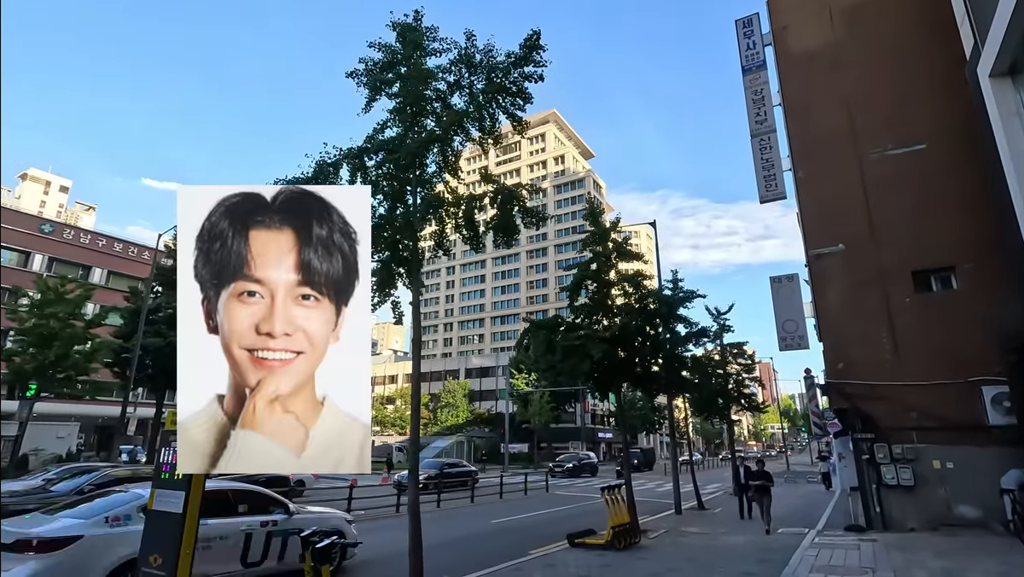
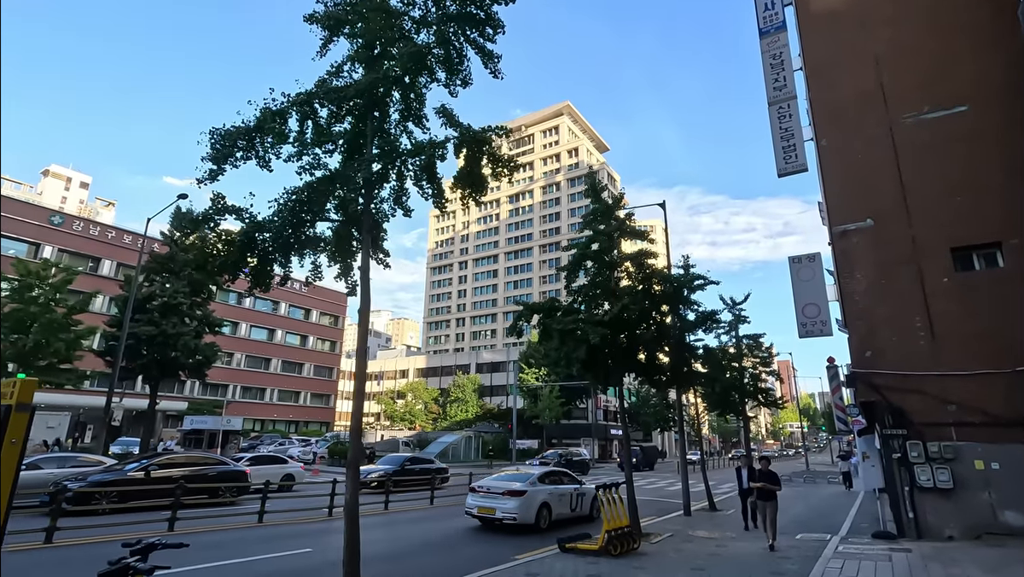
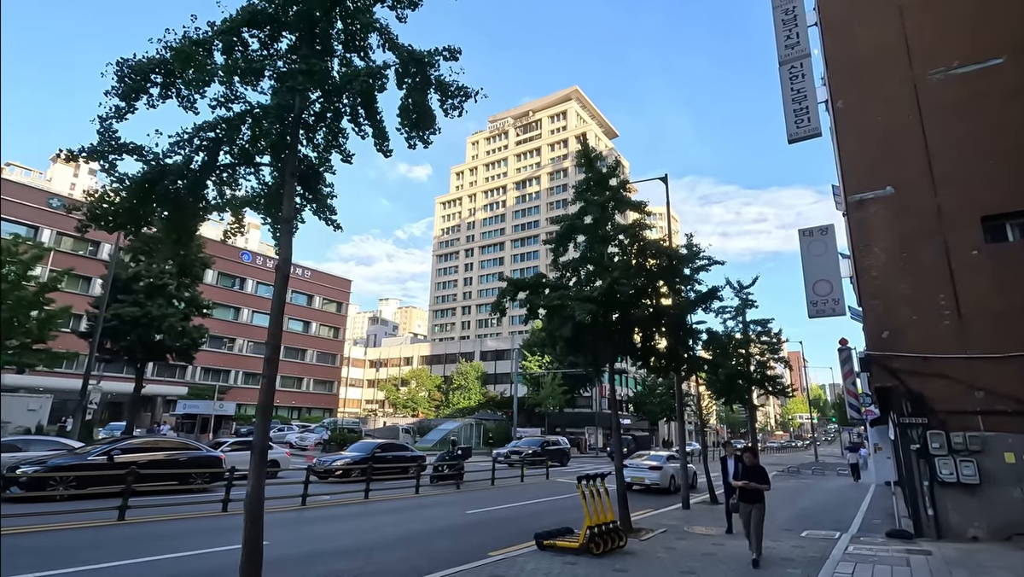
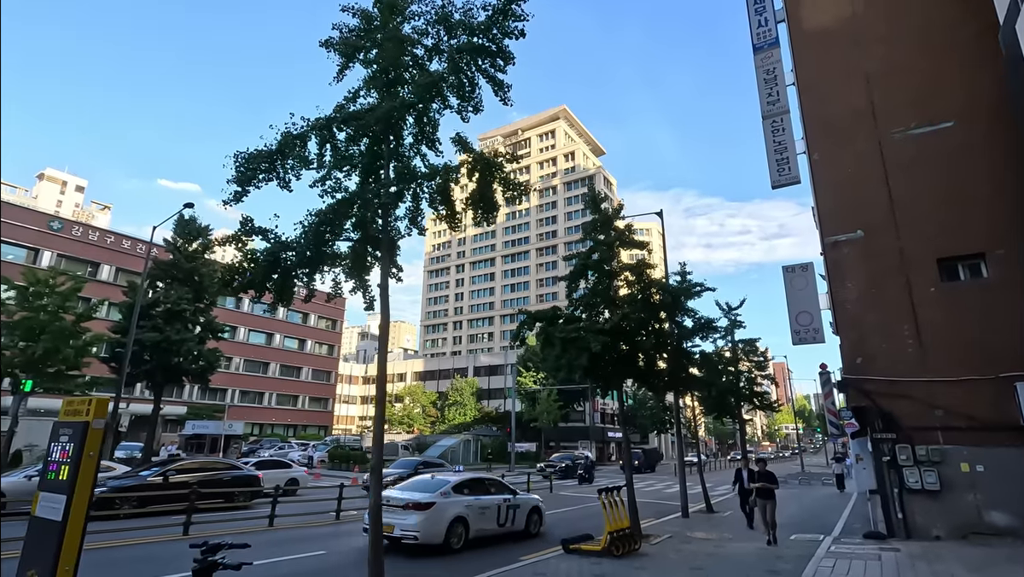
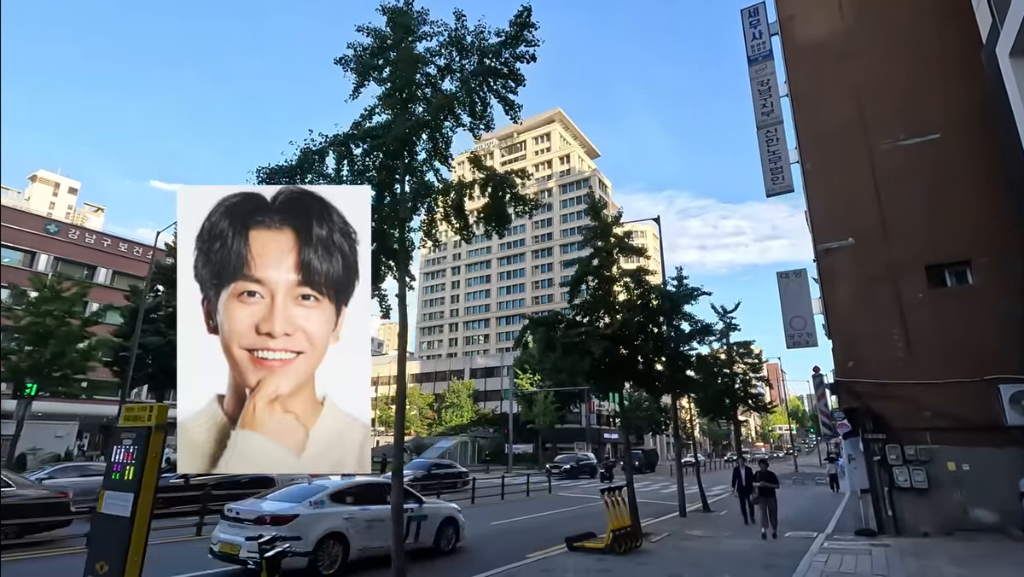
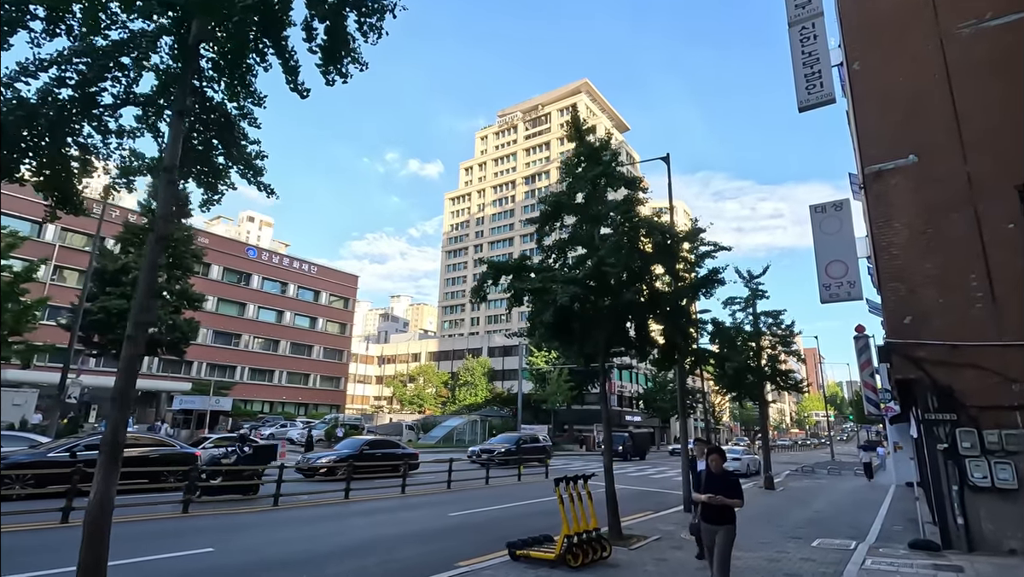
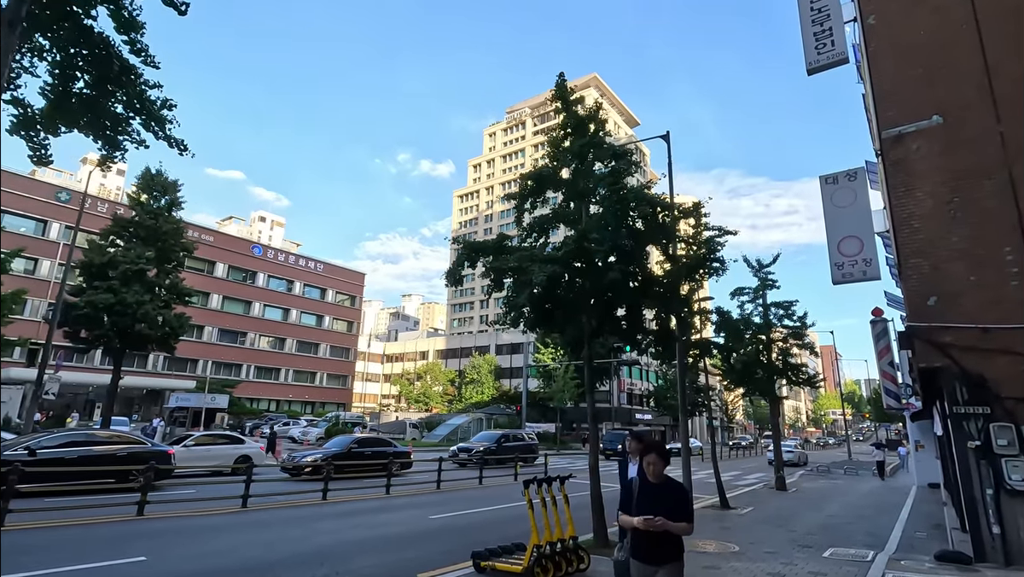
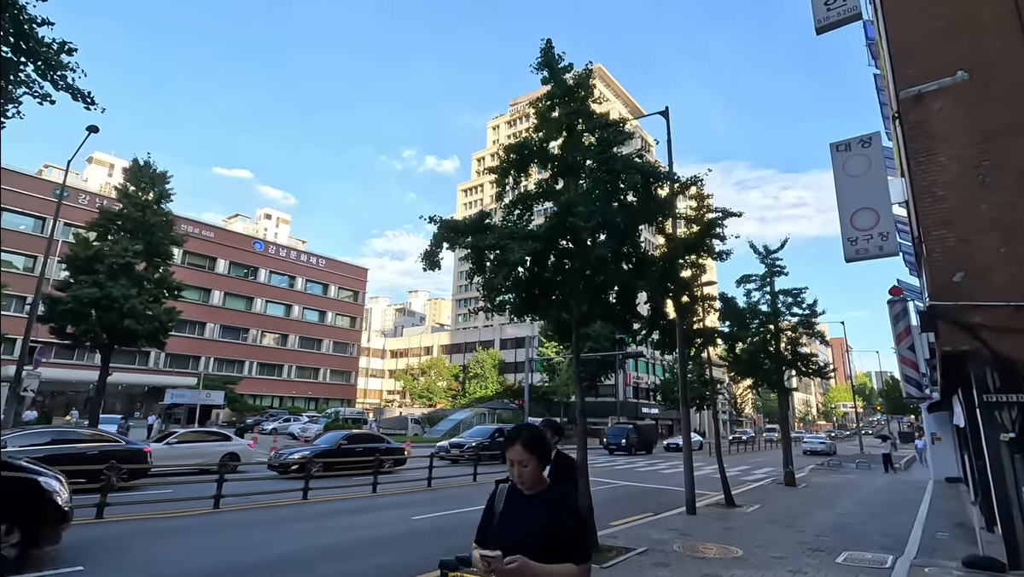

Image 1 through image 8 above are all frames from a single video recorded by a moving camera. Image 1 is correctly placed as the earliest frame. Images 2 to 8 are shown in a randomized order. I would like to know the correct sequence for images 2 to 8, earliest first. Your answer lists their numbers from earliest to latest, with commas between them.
5, 4, 2, 3, 6, 7, 8
